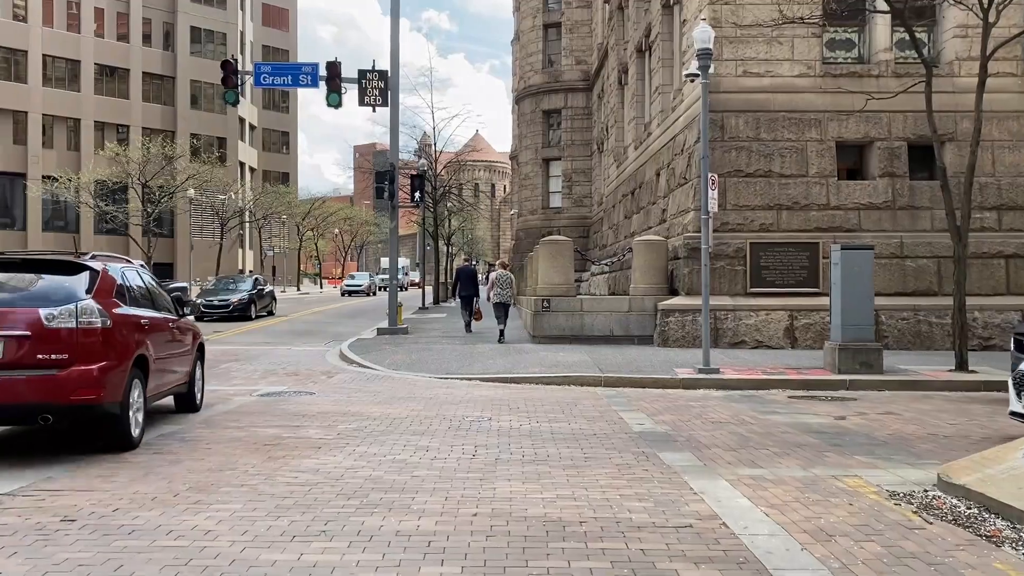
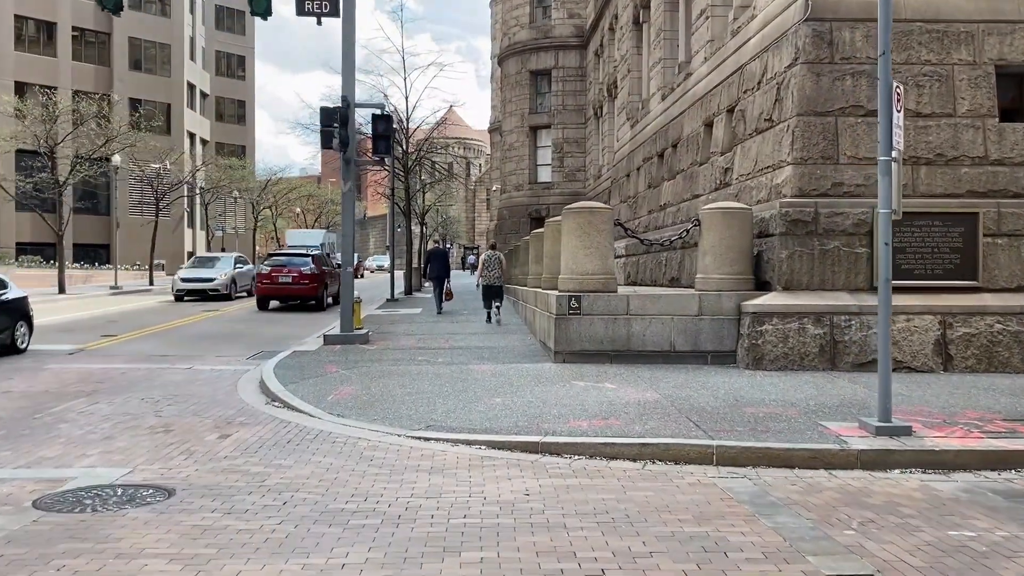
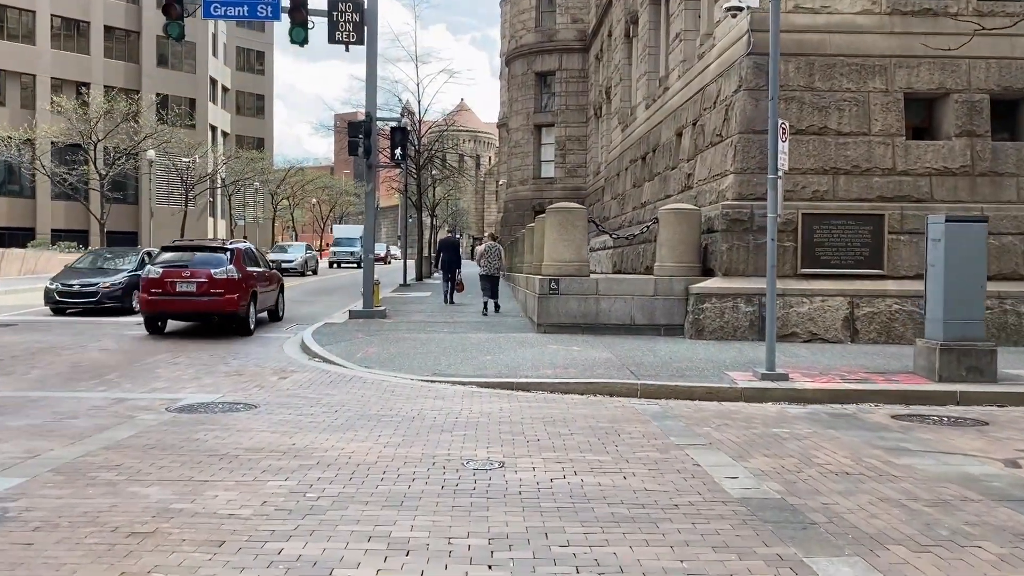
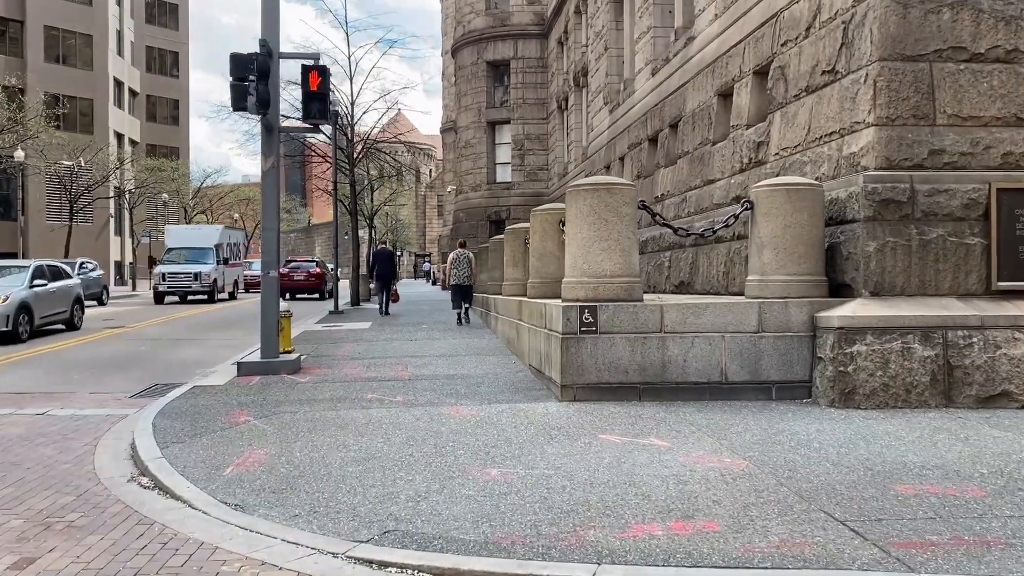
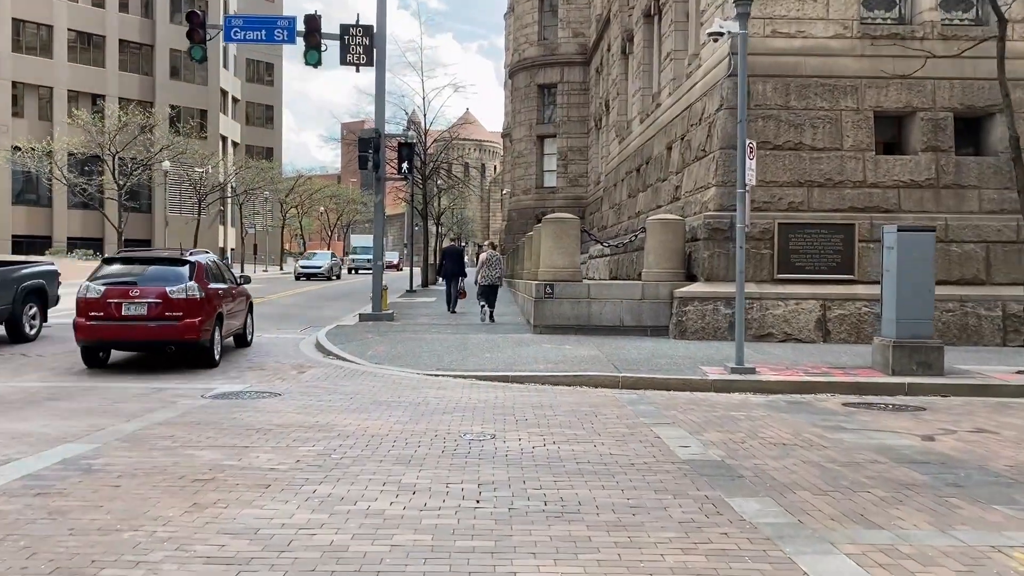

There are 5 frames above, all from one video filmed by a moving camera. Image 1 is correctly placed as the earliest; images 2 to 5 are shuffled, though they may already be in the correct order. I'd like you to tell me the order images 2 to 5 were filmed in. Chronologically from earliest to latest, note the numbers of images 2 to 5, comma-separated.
5, 3, 2, 4
